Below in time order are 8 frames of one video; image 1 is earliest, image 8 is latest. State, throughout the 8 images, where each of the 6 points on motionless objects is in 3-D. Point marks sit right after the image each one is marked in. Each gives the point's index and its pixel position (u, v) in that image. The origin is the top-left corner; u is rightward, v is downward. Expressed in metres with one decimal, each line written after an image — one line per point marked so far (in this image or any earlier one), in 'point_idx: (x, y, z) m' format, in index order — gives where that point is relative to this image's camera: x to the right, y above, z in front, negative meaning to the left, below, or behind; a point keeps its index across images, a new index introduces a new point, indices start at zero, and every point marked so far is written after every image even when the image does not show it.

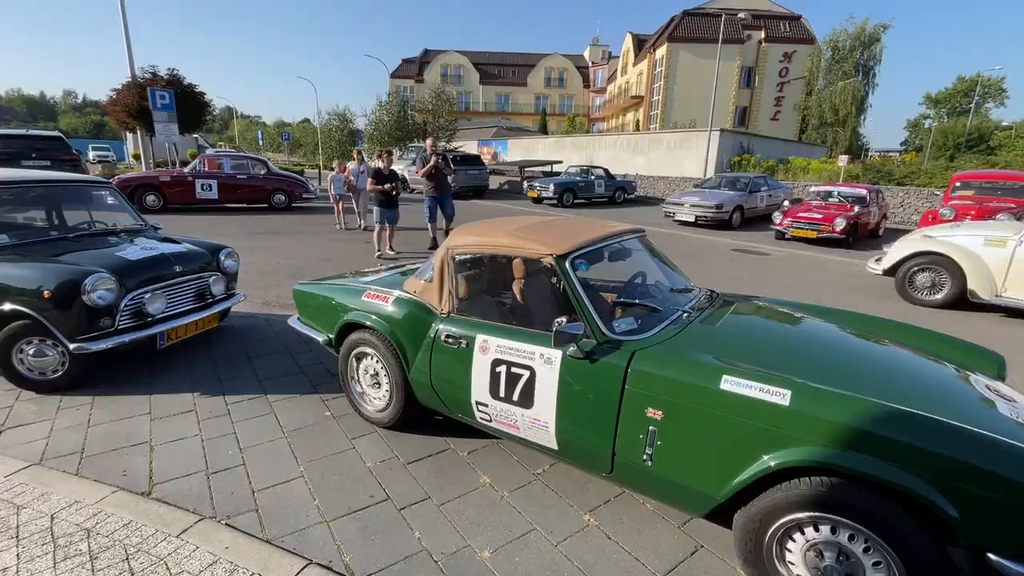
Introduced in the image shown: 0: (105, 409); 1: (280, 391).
0: (-2.9, -0.9, +3.5) m
1: (-1.8, -0.8, +3.8) m
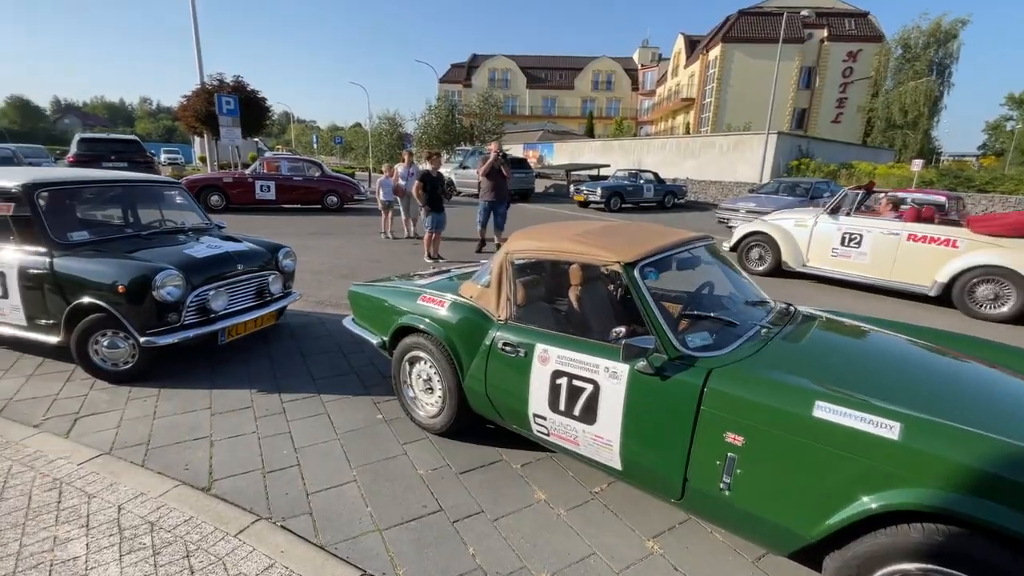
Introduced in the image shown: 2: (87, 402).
0: (-2.5, -0.8, +3.6) m
1: (-1.4, -0.8, +3.8) m
2: (-3.1, -0.8, +3.5) m
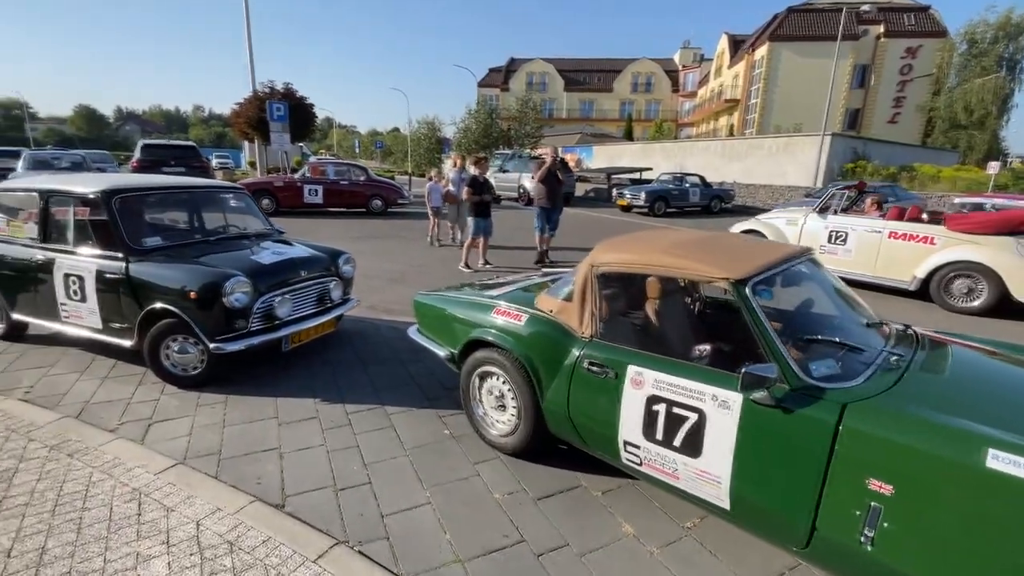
0: (-2.0, -0.9, +3.5) m
1: (-0.9, -0.9, +3.7) m
2: (-2.6, -0.9, +3.6) m
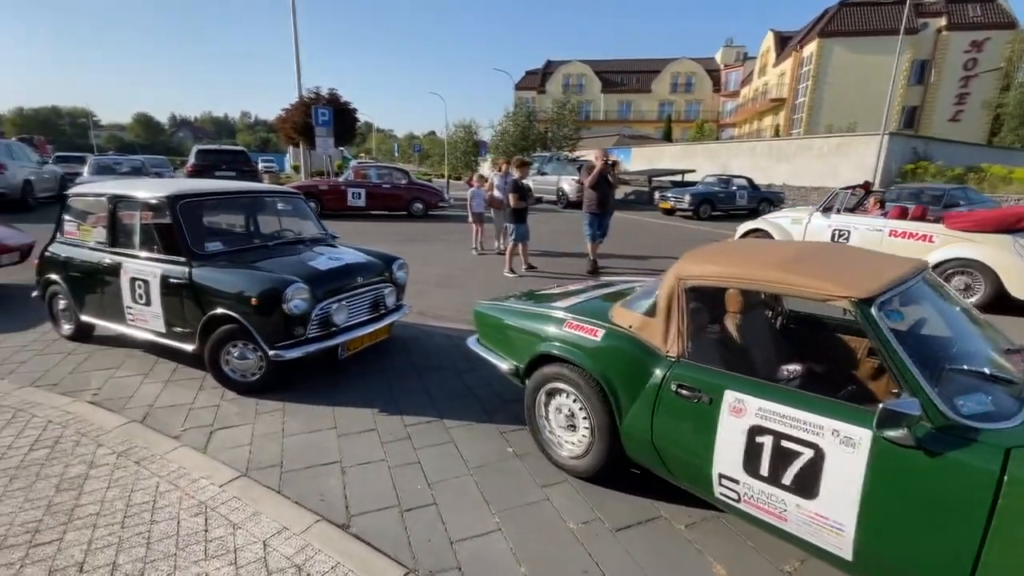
0: (-1.6, -1.0, +3.5) m
1: (-0.4, -1.0, +3.6) m
2: (-2.2, -0.9, +3.5) m
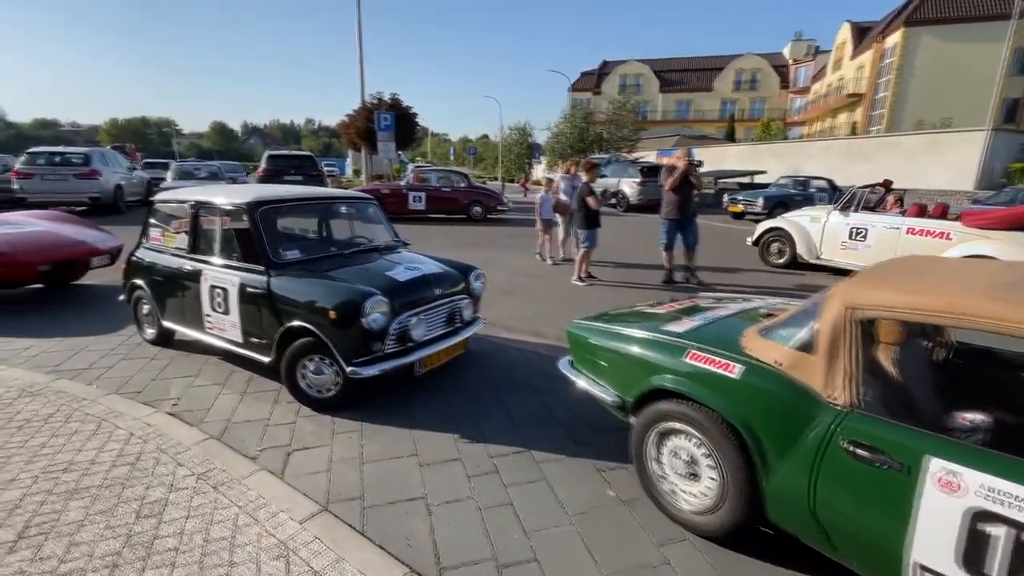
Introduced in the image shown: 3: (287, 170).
0: (-0.9, -1.0, +3.2) m
1: (+0.2, -1.1, +3.2) m
2: (-1.5, -1.0, +3.4) m
3: (-8.0, +4.2, +17.0) m
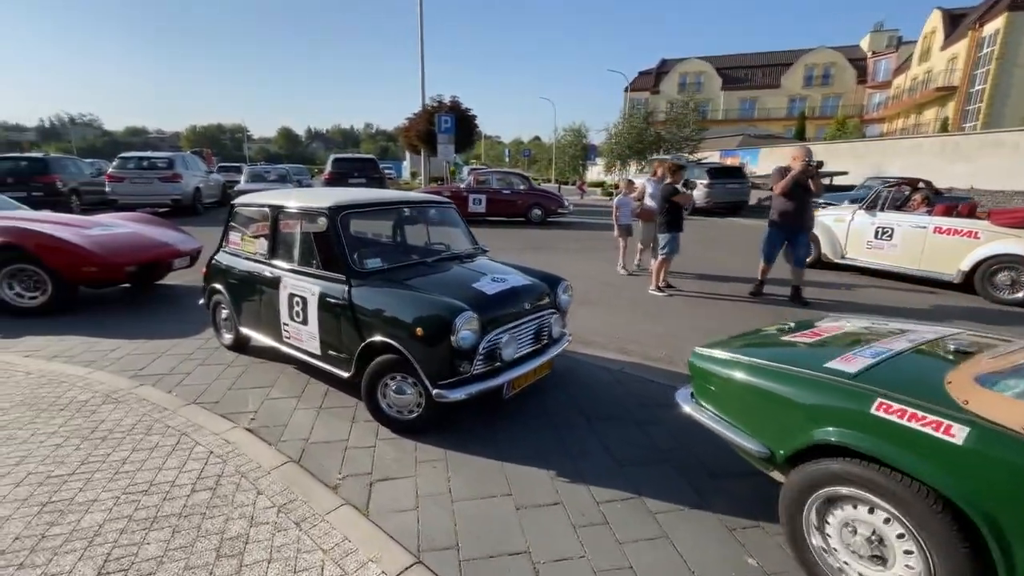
0: (-0.3, -1.1, +2.9) m
1: (+0.8, -1.2, +2.8) m
2: (-0.9, -1.1, +3.1) m
3: (-5.8, +4.2, +17.3) m
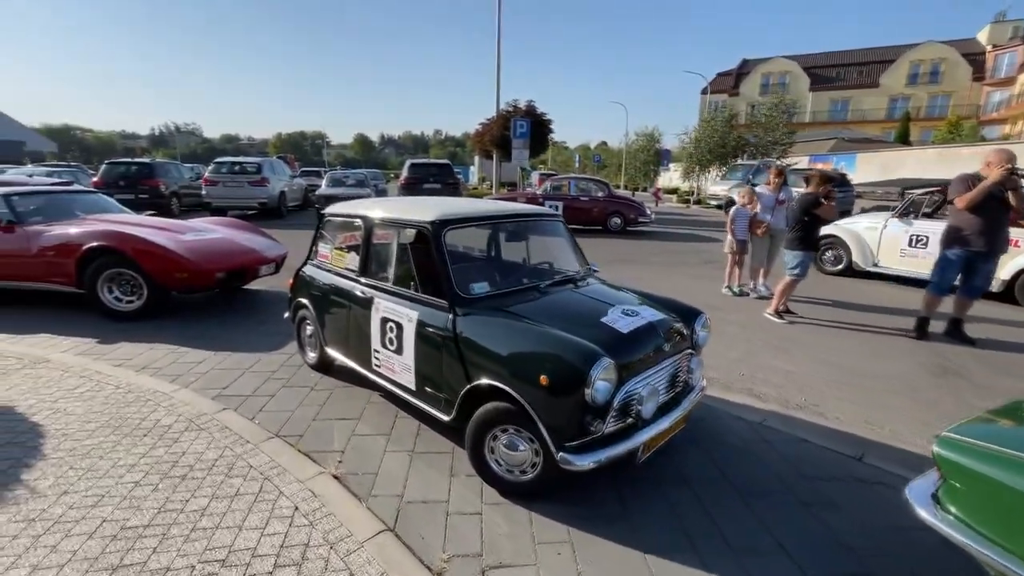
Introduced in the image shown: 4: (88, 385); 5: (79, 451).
0: (+0.4, -1.3, +2.3) m
1: (+1.5, -1.4, +2.0) m
2: (-0.1, -1.3, +2.5) m
3: (-3.1, +4.0, +17.3) m
4: (-3.5, -0.8, +4.0) m
5: (-2.8, -1.0, +3.1) m
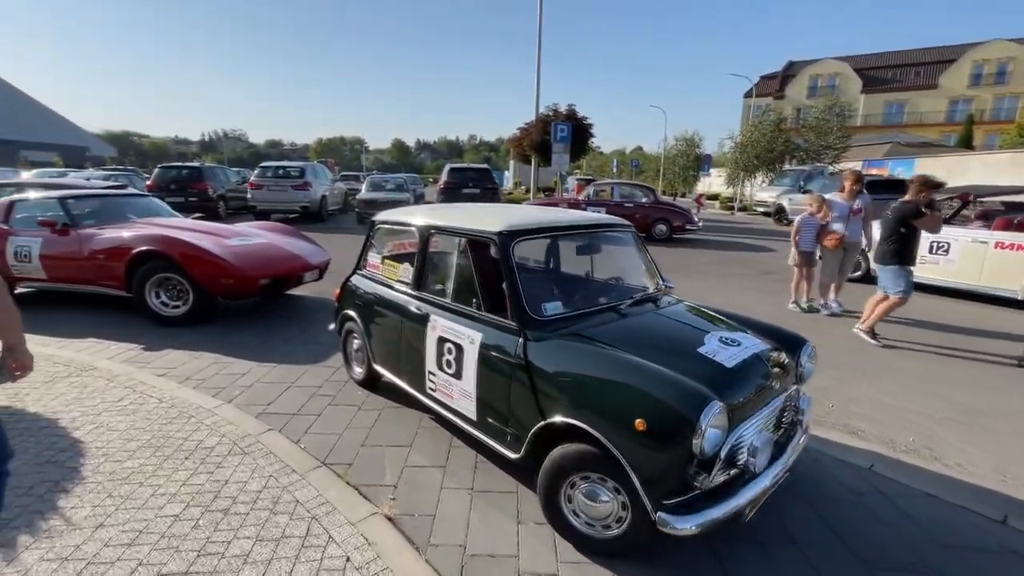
0: (+0.8, -1.5, +1.8) m
1: (+1.9, -1.6, +1.5) m
2: (+0.2, -1.4, +2.1) m
3: (-1.6, +3.8, +17.1) m
4: (-3.0, -0.9, +3.9) m
5: (-2.3, -1.1, +2.8) m
